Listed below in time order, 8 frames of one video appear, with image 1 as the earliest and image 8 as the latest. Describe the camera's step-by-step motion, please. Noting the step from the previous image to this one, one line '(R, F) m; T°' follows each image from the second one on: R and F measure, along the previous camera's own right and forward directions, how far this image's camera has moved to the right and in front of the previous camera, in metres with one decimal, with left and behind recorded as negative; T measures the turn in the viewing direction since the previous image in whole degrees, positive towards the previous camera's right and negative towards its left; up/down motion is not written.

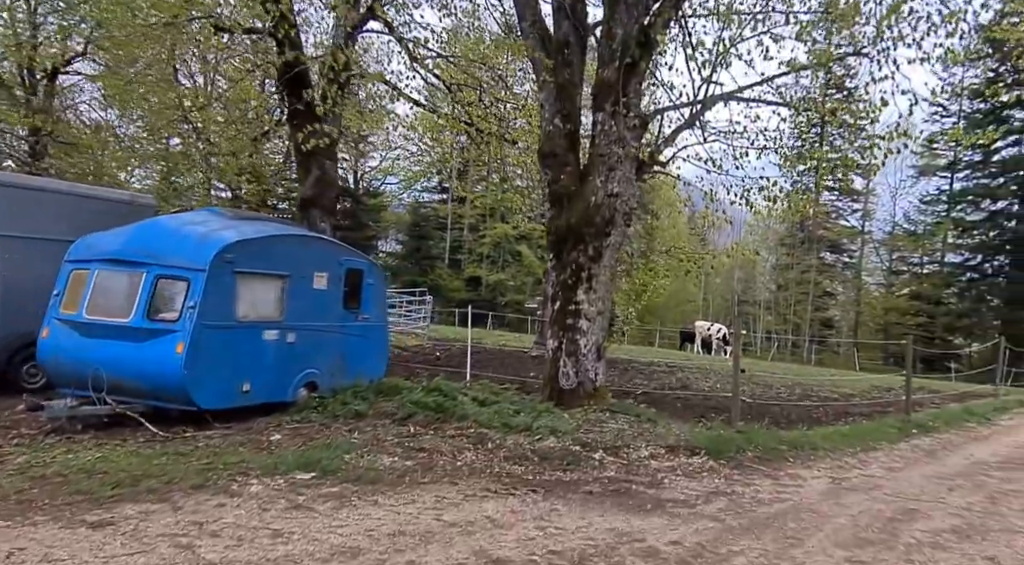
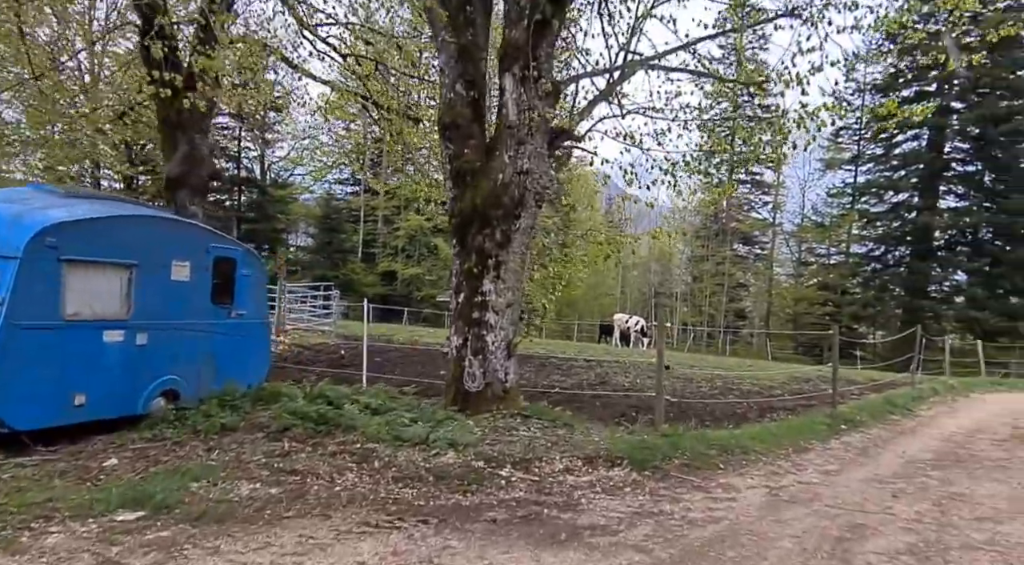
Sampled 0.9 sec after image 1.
(+0.2, +1.0) m; +6°
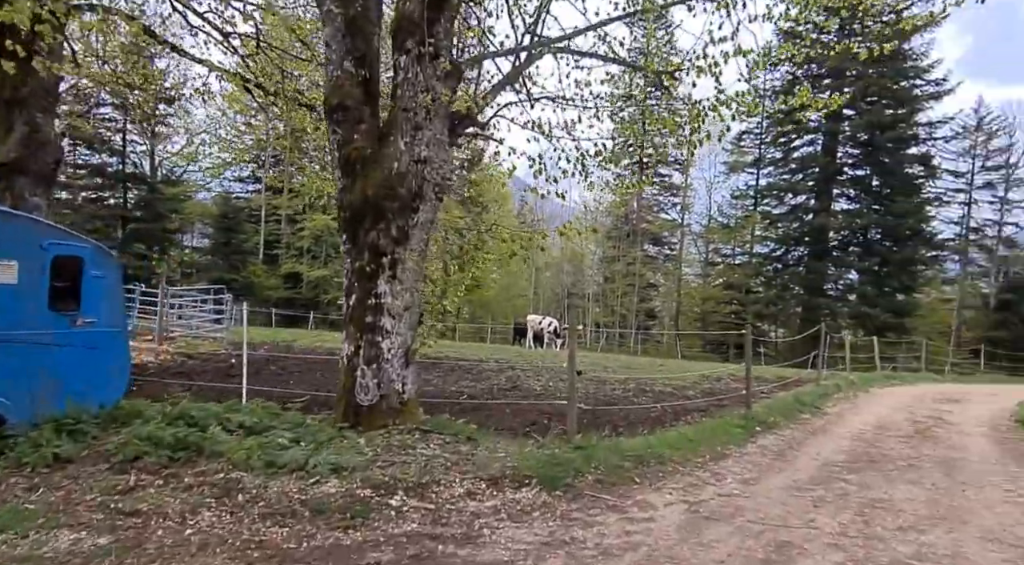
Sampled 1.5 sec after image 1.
(+0.2, +0.7) m; +7°
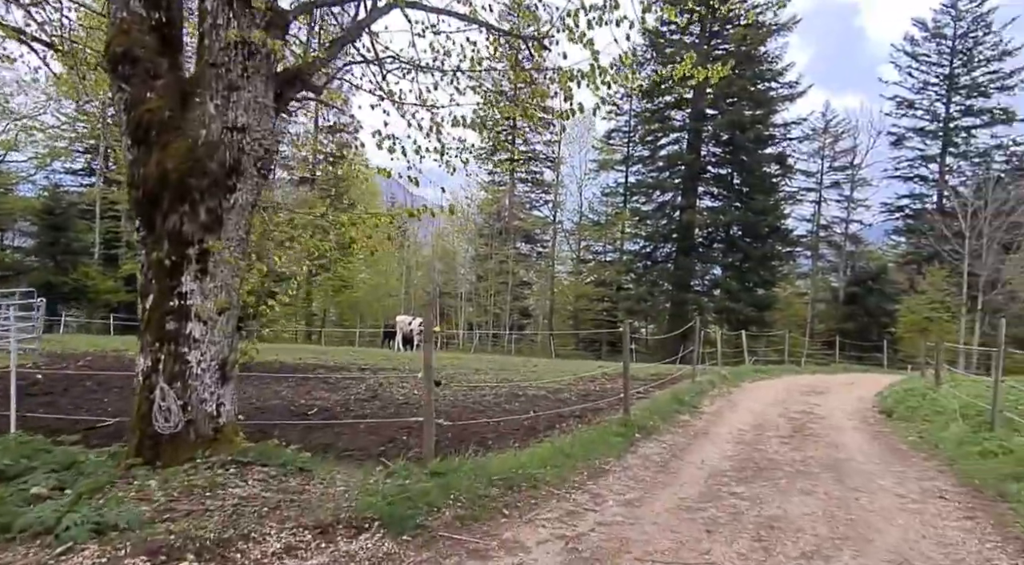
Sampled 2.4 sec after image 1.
(+0.2, +1.1) m; +9°
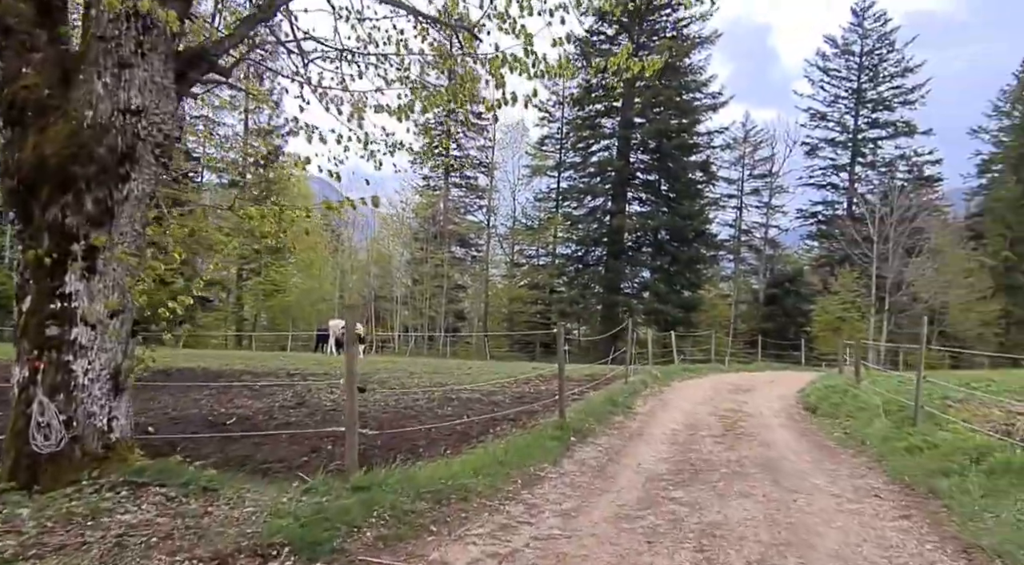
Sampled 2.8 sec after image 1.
(0.0, +0.4) m; +5°
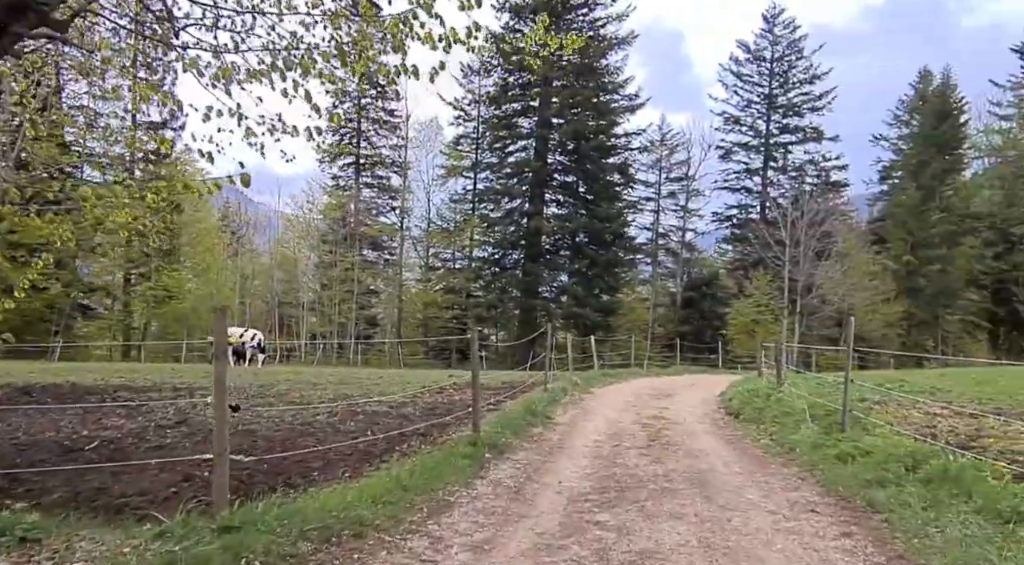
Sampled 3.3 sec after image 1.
(+0.1, +0.7) m; +6°
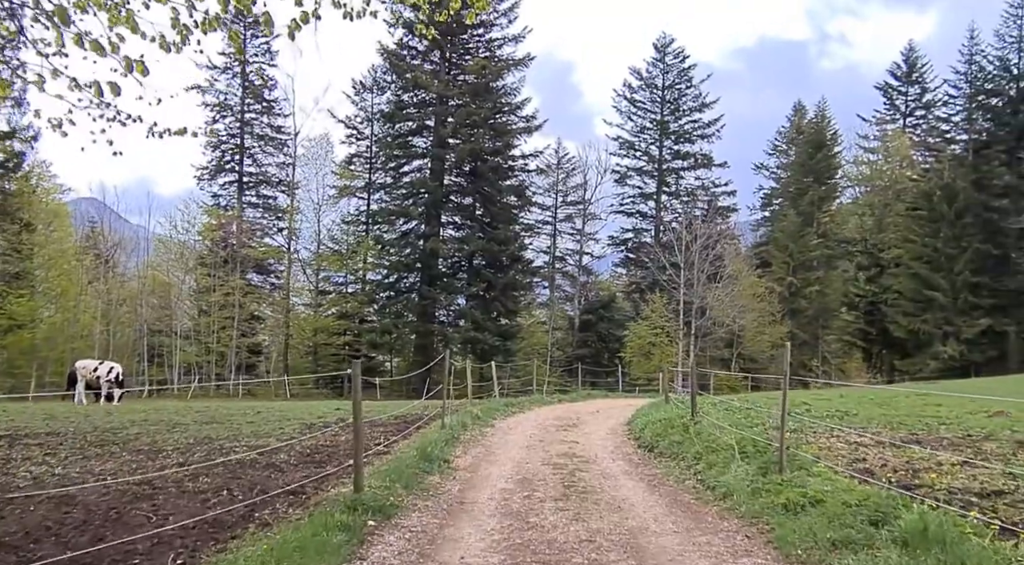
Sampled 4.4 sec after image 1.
(+0.1, +1.3) m; +8°
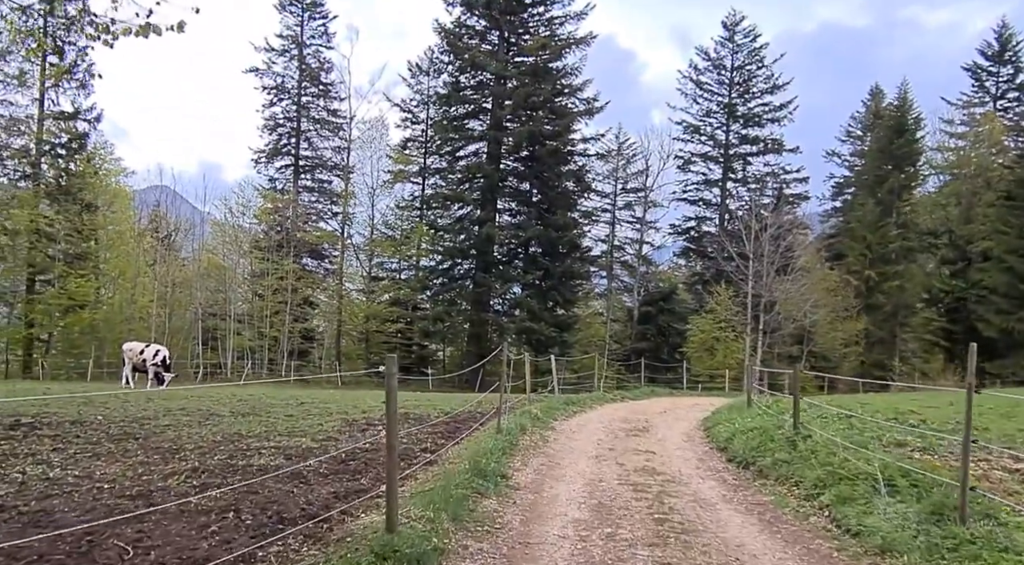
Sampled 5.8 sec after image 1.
(-0.2, +1.7) m; -4°
